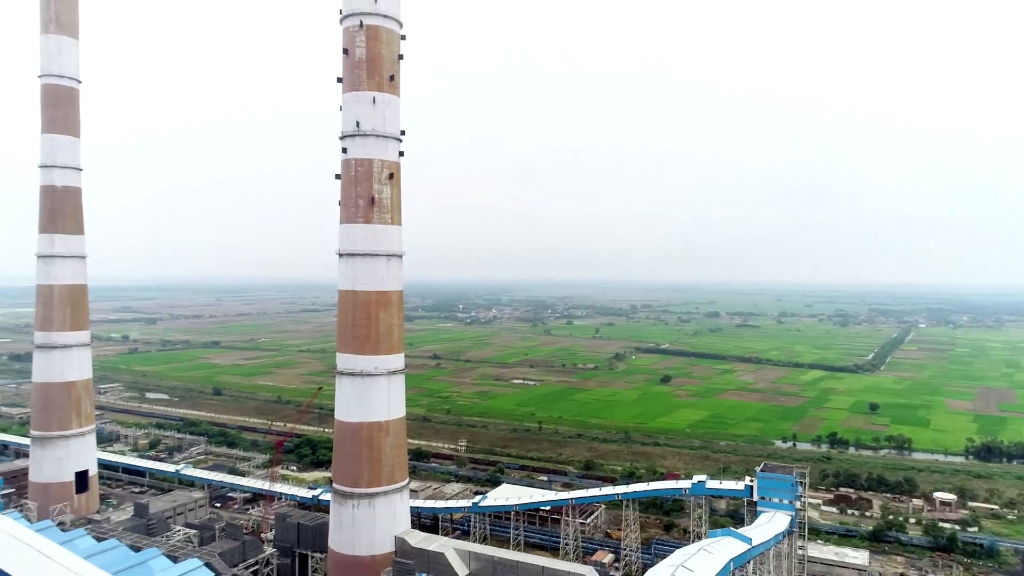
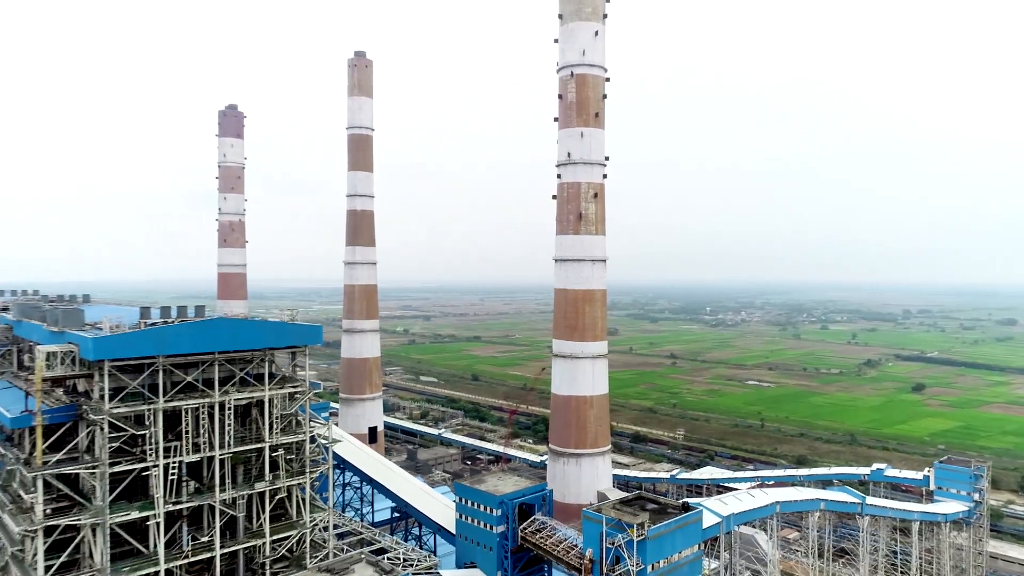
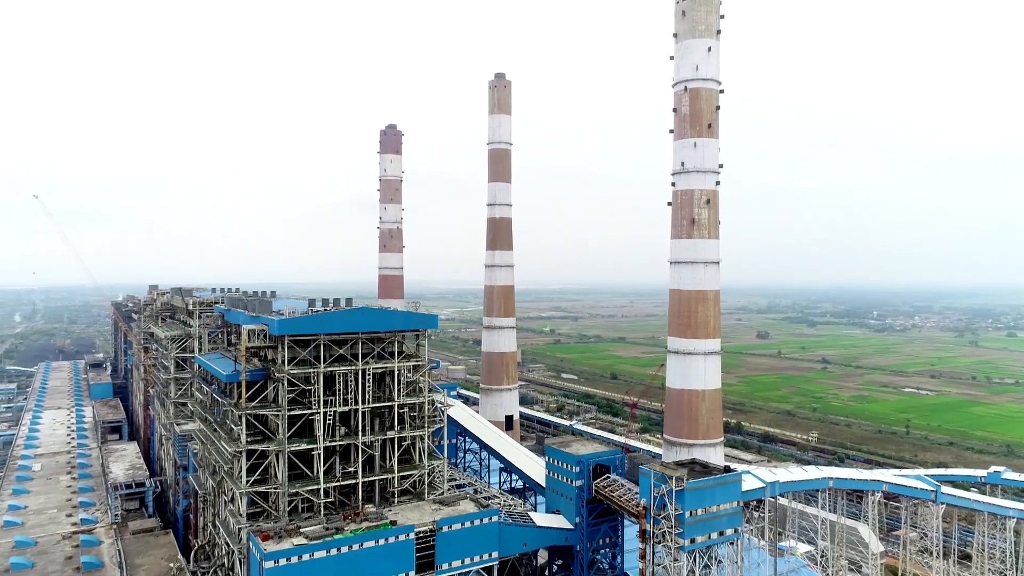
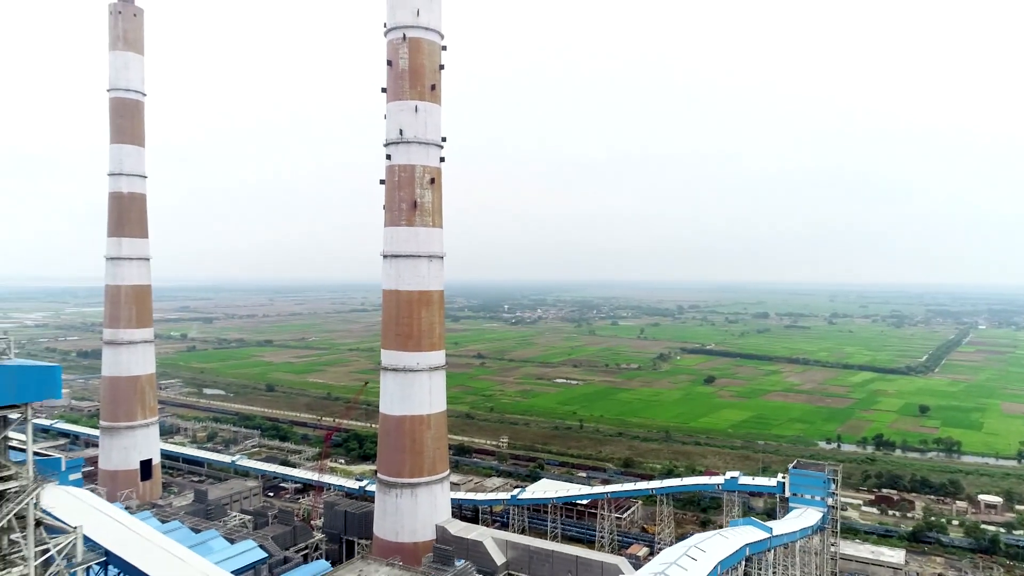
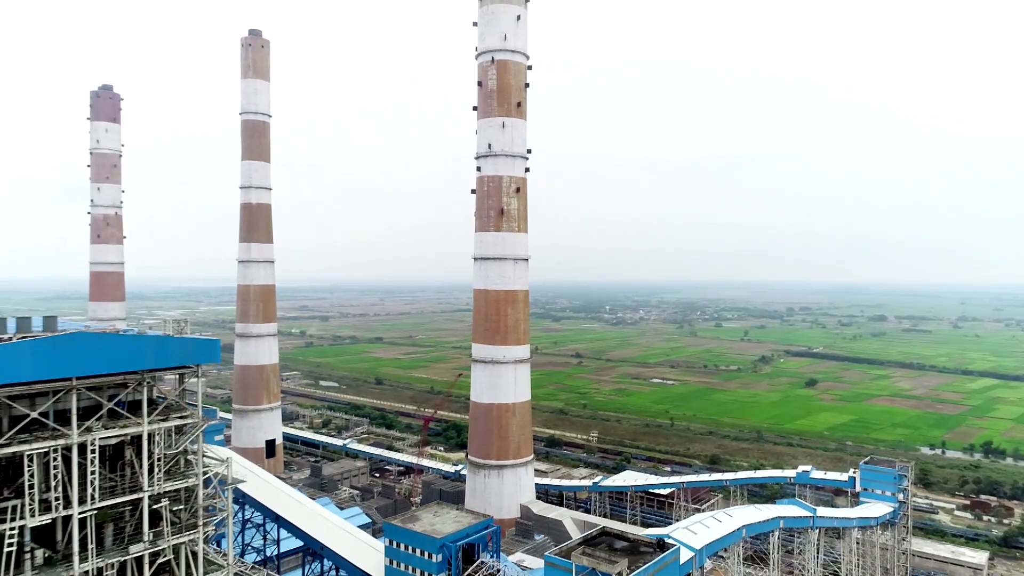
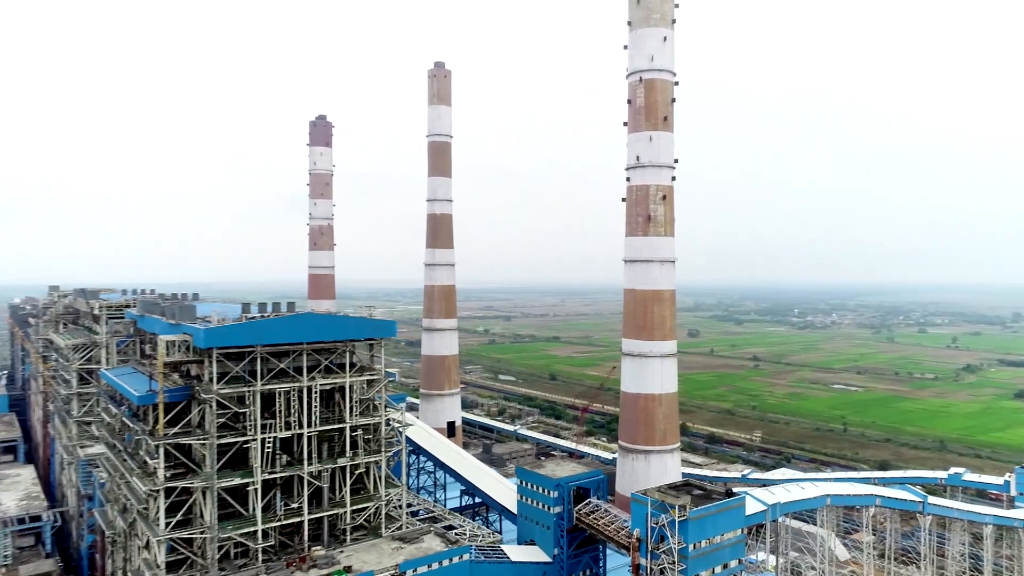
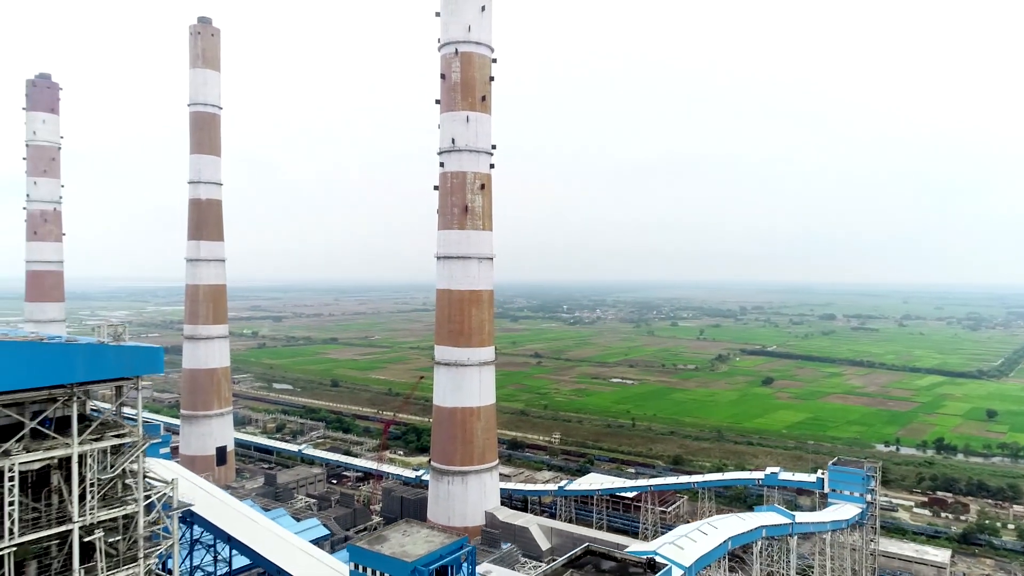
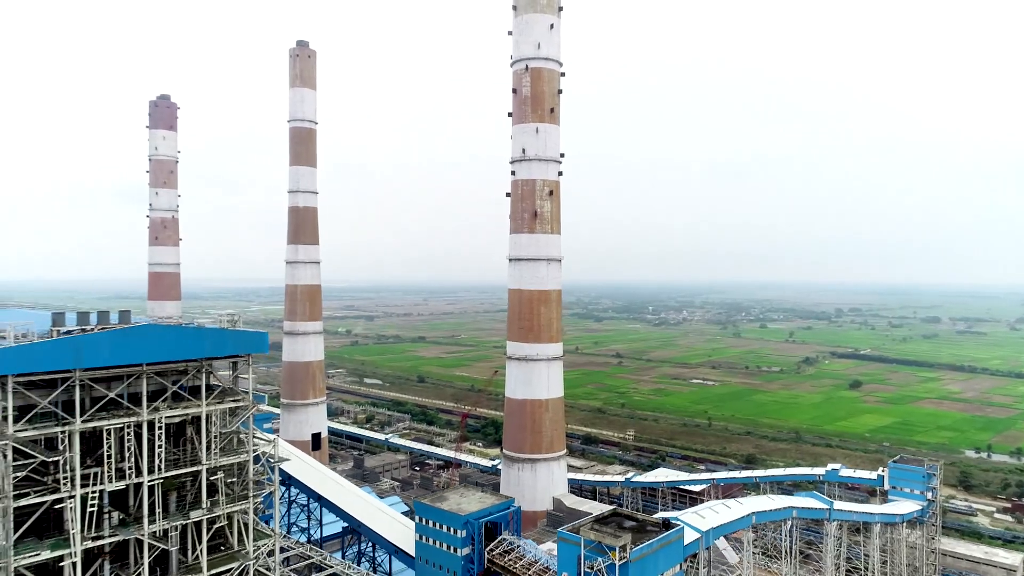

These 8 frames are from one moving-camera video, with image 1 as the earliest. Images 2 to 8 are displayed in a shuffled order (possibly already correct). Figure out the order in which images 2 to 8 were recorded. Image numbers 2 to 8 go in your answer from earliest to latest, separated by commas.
4, 7, 5, 8, 2, 6, 3
